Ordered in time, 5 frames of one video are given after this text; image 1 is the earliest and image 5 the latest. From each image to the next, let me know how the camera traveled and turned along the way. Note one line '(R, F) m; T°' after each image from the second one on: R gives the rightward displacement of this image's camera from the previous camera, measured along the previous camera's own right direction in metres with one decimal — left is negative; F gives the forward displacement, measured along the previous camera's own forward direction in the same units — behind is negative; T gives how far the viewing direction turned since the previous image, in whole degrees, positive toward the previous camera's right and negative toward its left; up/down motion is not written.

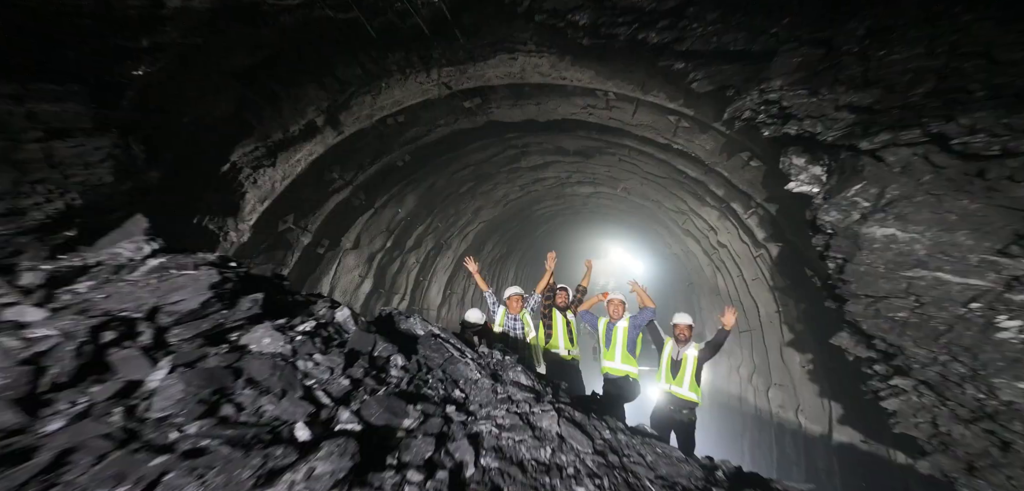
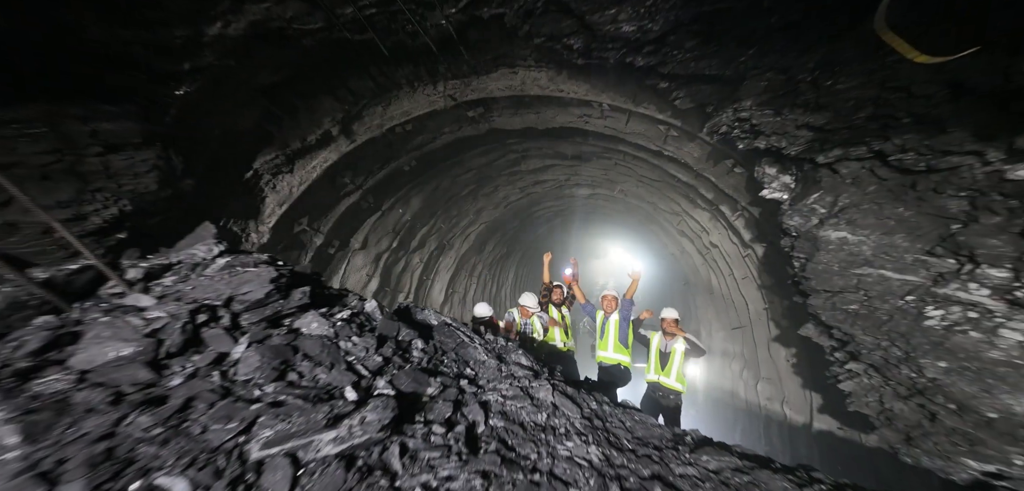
(0.0, -0.4) m; 0°
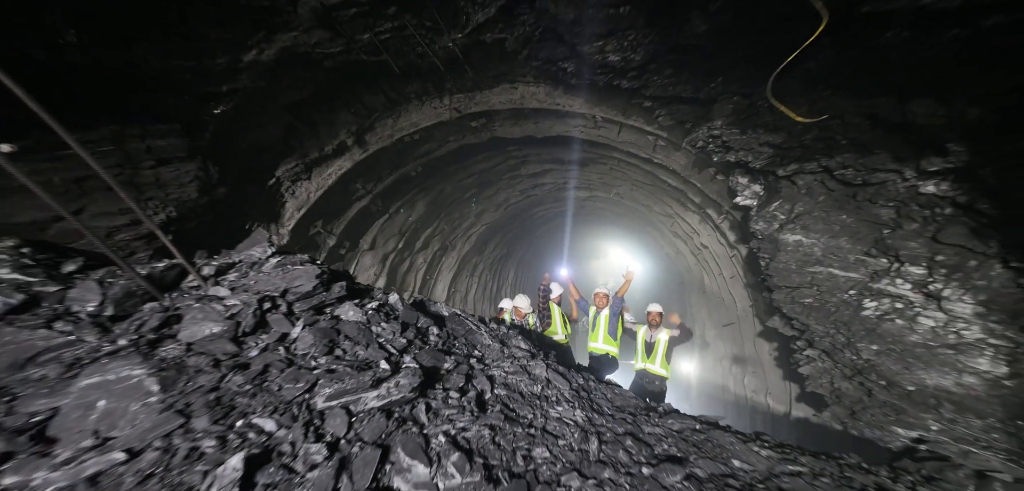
(0.0, -0.4) m; 0°
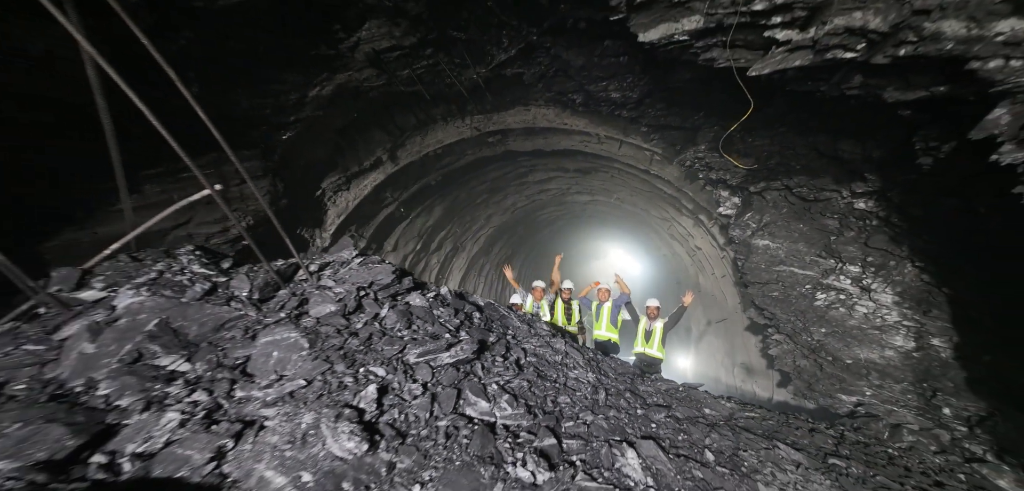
(-0.2, -0.8) m; 0°
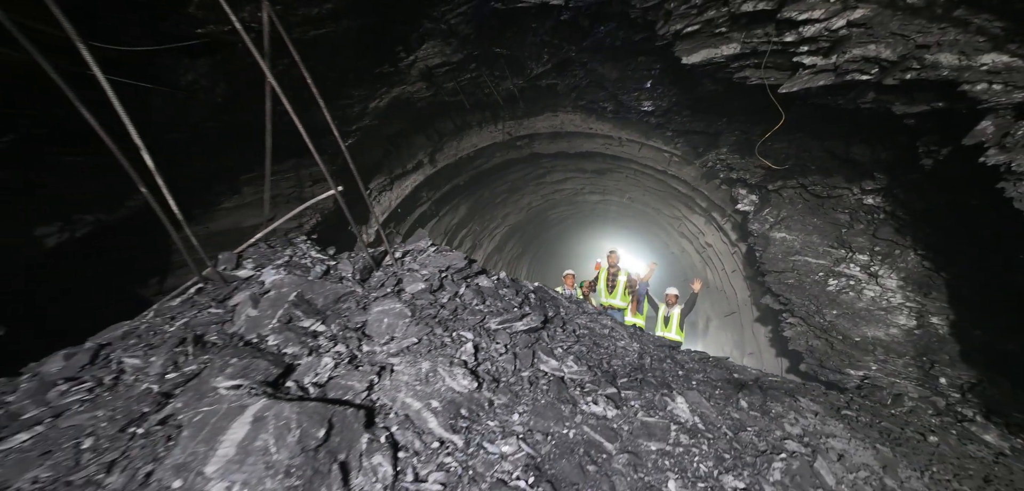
(-0.5, -0.5) m; -1°
